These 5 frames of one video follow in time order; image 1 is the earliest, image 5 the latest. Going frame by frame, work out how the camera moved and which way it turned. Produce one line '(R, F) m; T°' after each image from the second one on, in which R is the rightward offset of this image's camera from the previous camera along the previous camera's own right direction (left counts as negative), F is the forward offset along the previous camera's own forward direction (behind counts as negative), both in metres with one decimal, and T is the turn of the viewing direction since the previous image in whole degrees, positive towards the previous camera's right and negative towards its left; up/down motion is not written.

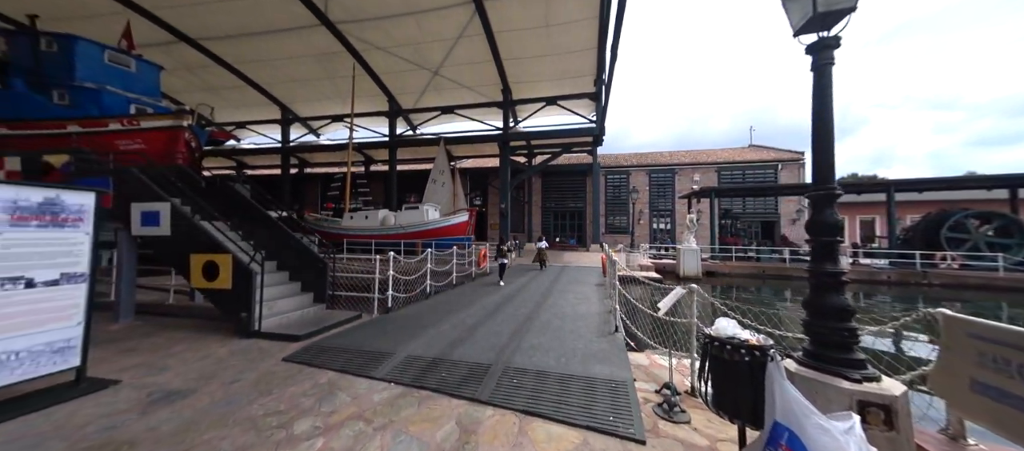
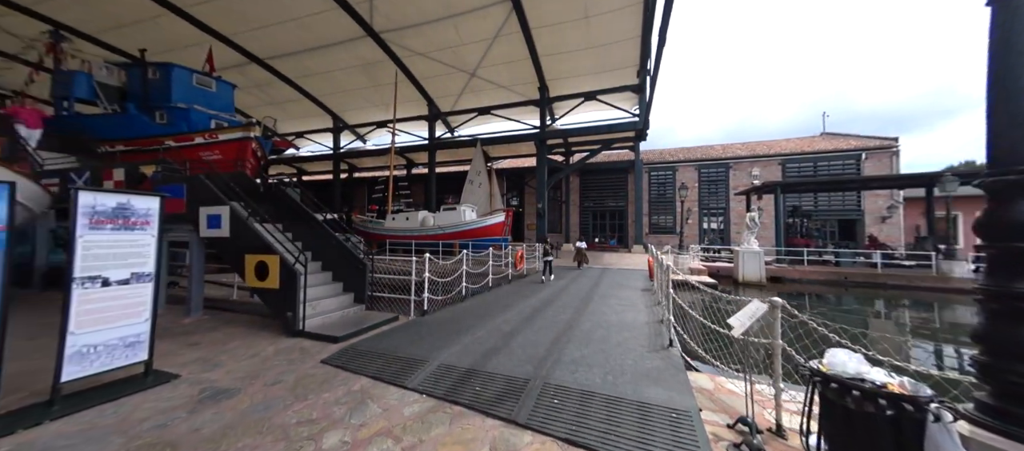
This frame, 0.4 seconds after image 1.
(0.0, +0.2) m; -7°
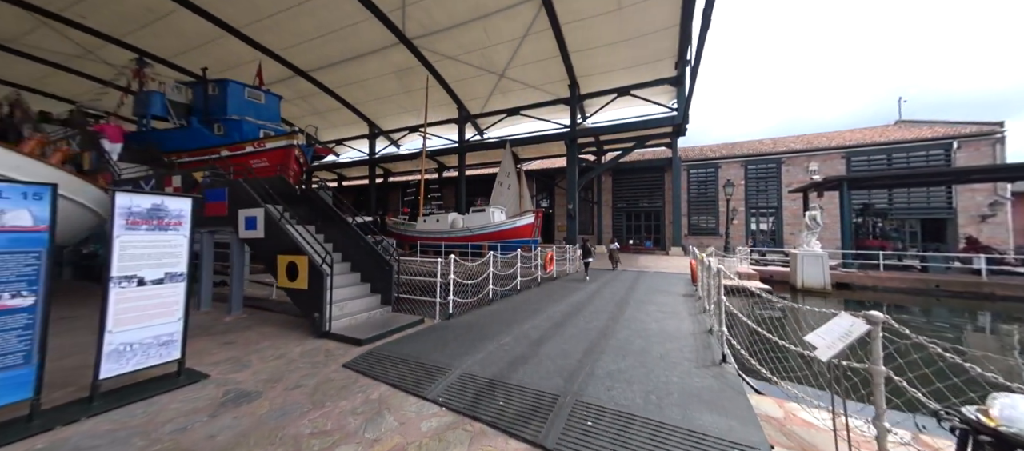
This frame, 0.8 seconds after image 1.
(0.0, +0.2) m; -5°
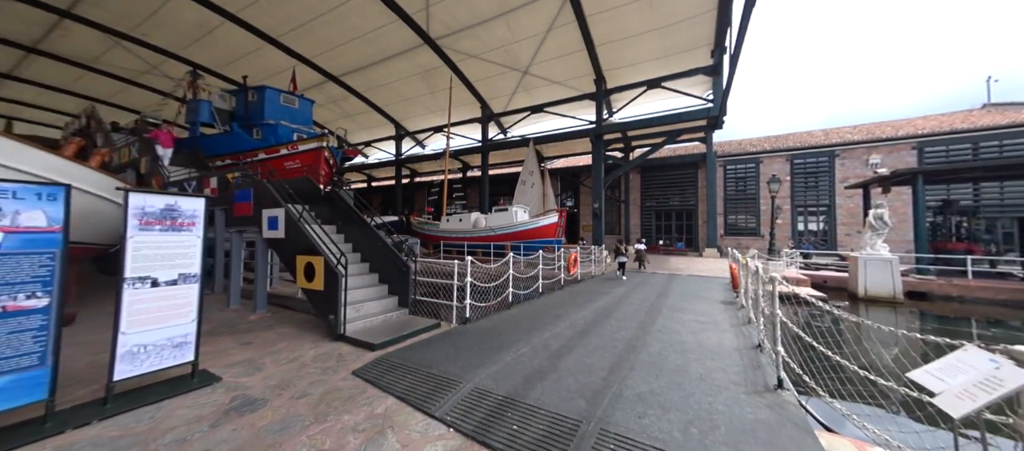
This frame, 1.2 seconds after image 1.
(+0.1, +0.3) m; -5°
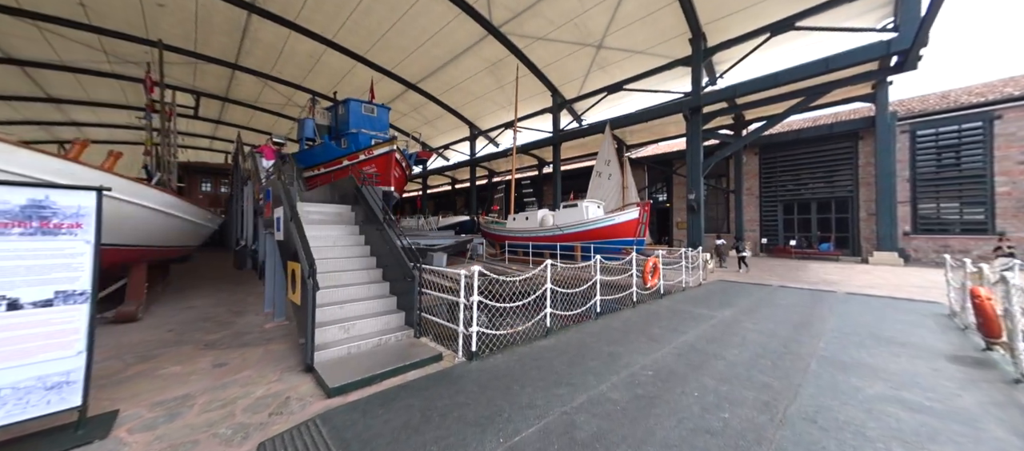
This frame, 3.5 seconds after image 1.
(+0.6, +1.5) m; -16°
